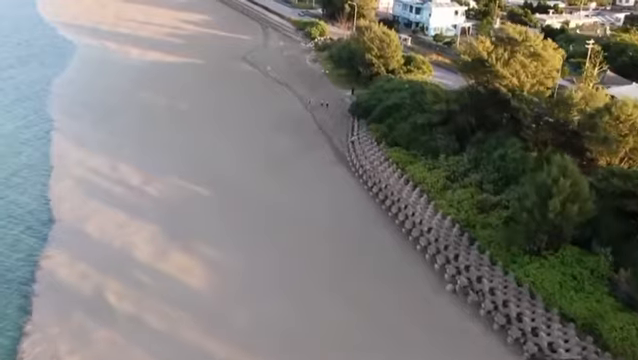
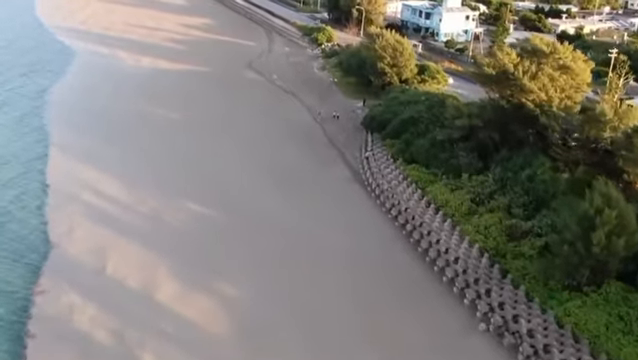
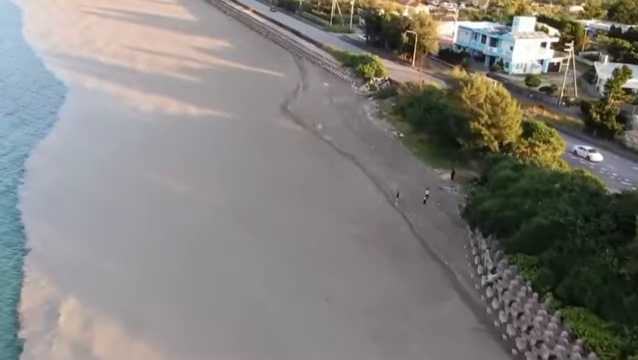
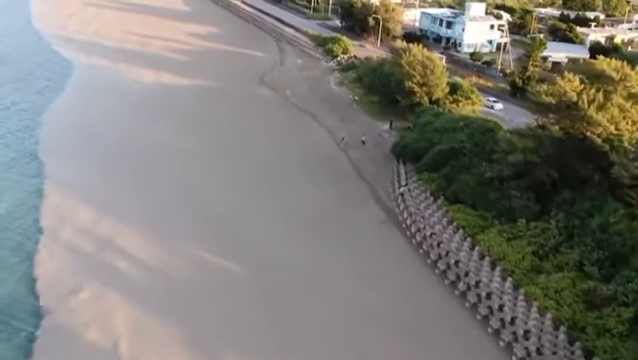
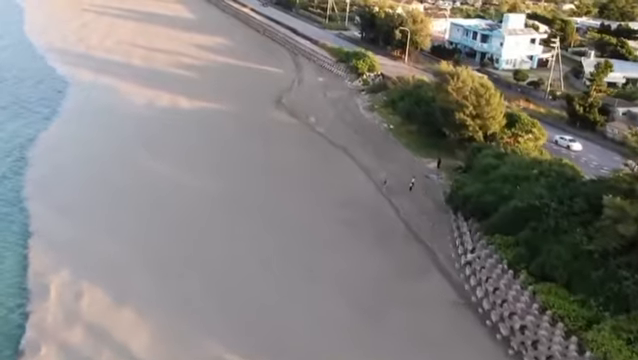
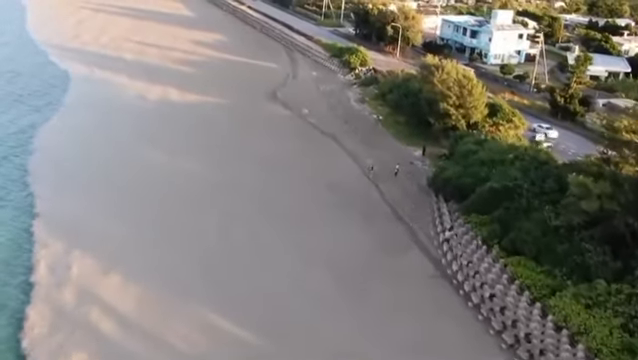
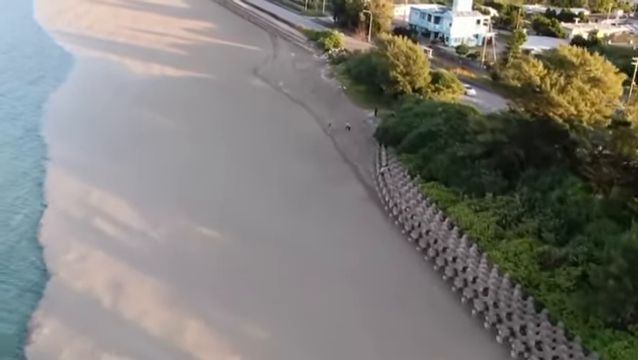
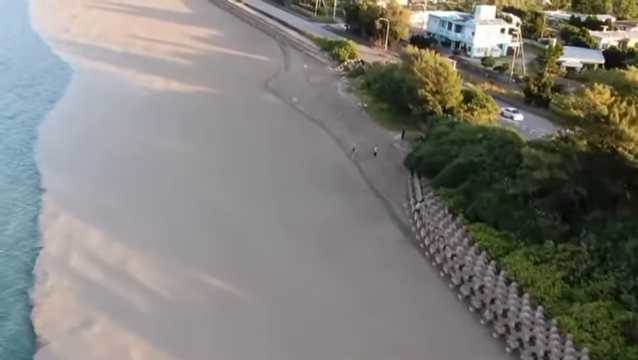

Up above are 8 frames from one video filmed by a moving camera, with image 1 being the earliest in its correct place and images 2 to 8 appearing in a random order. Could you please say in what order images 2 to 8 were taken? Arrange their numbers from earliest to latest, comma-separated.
2, 7, 4, 8, 6, 5, 3
